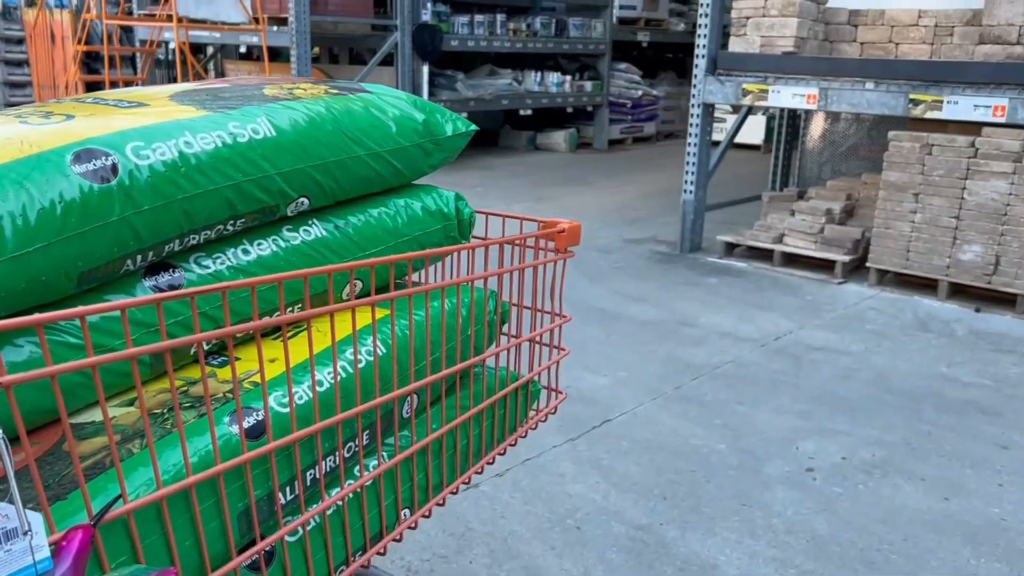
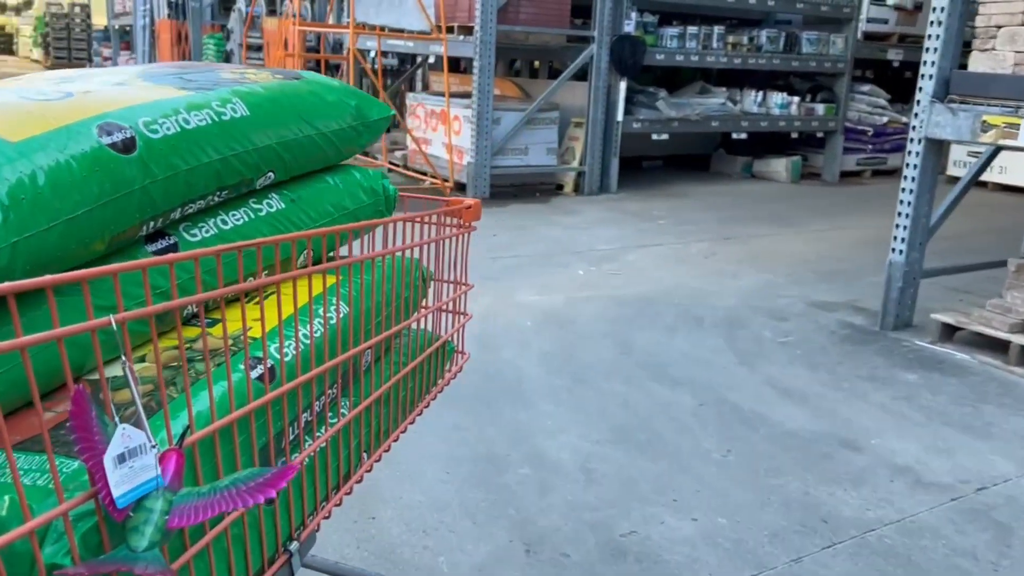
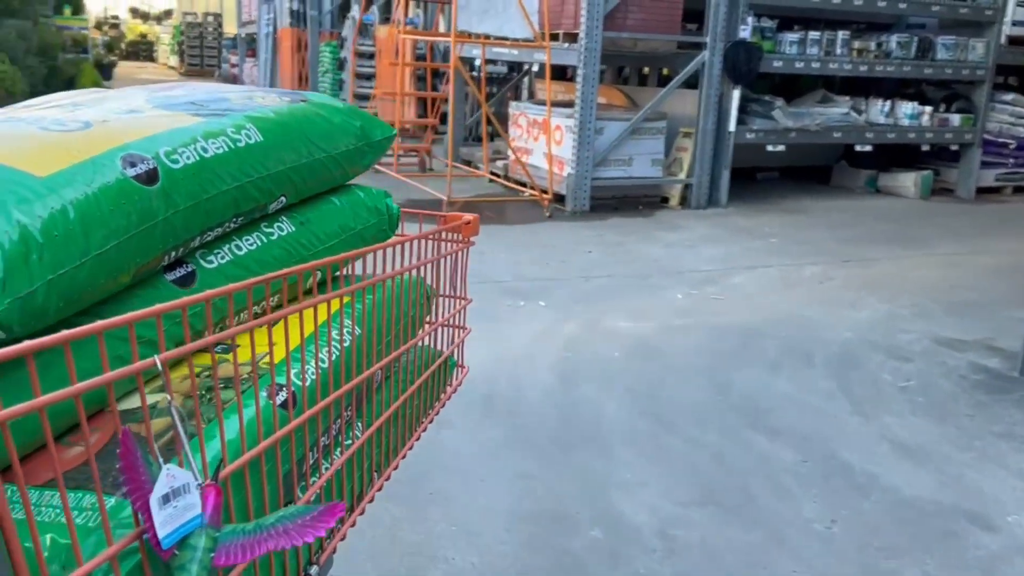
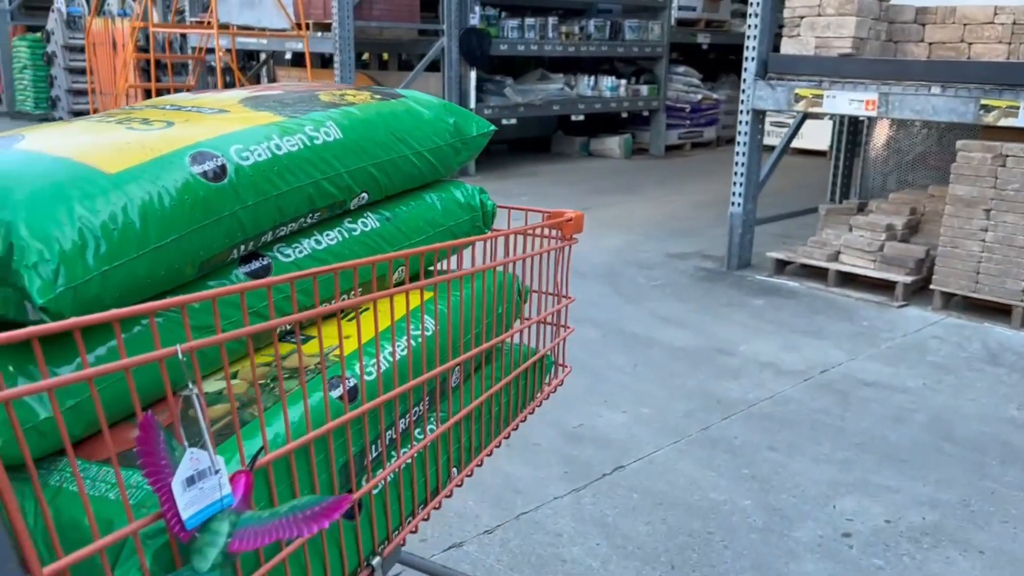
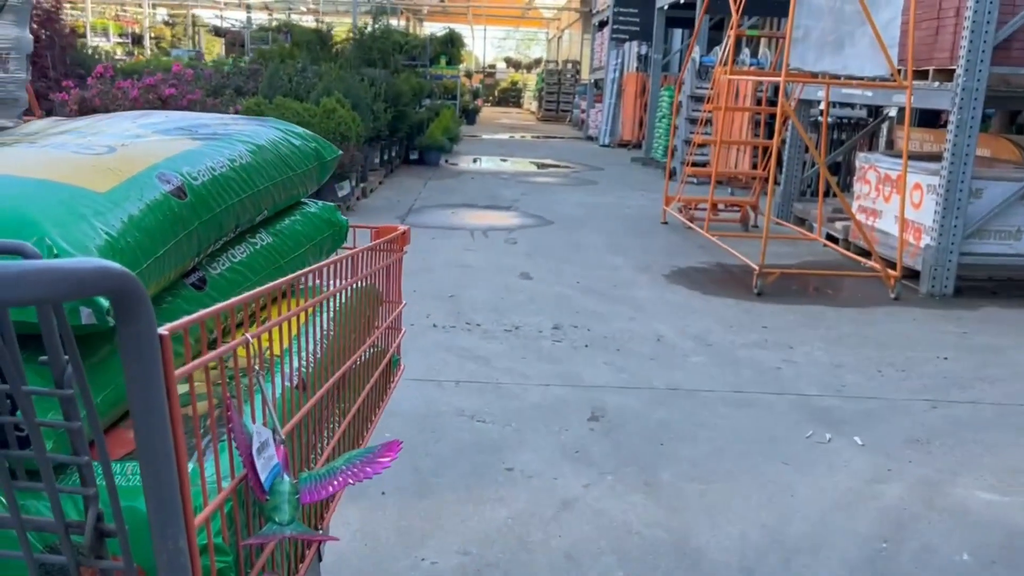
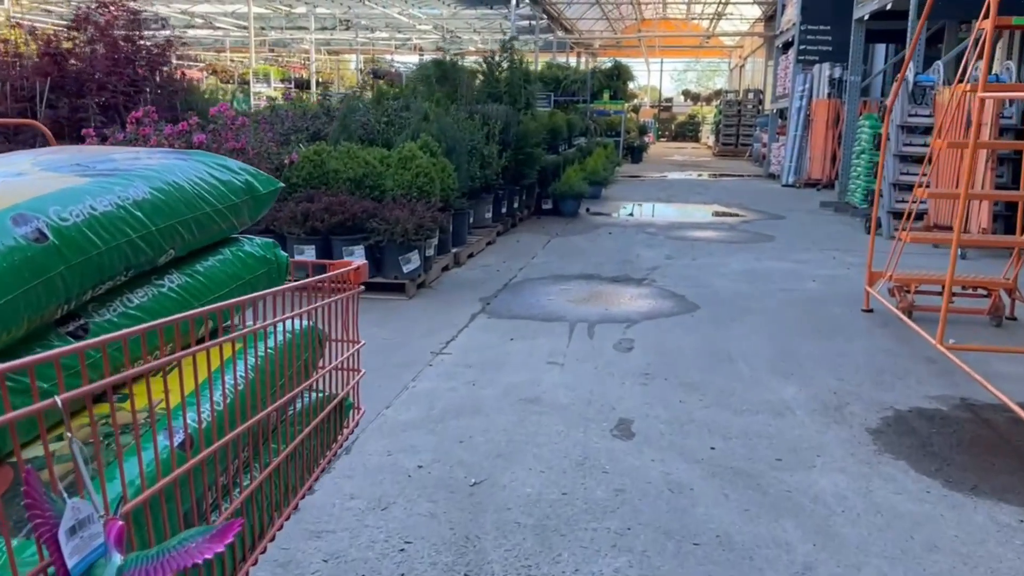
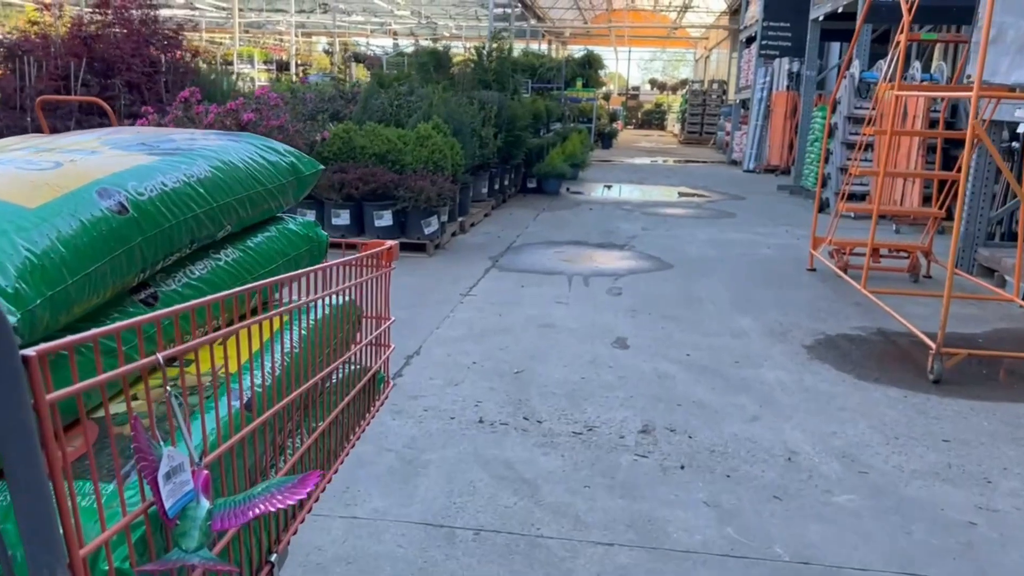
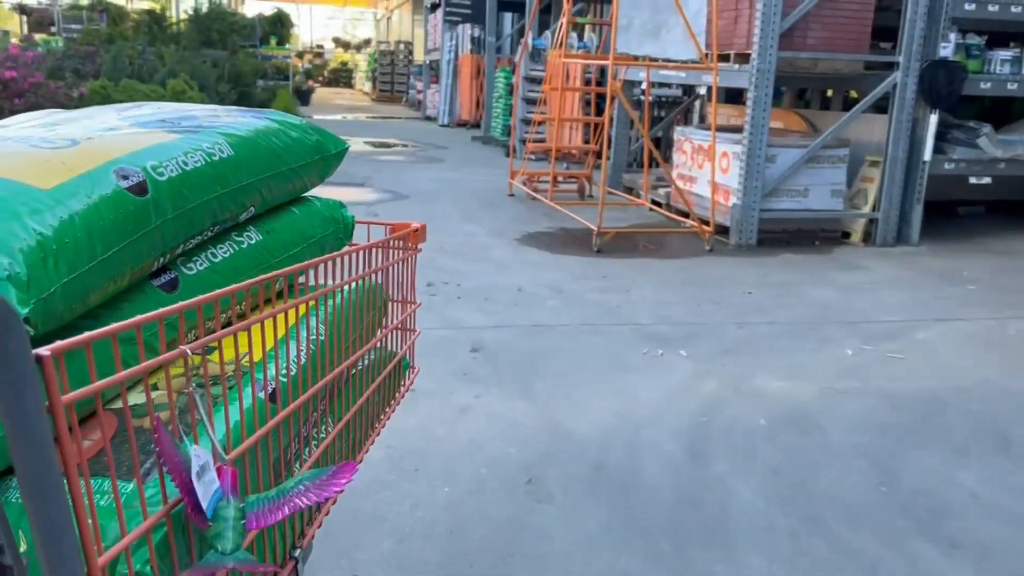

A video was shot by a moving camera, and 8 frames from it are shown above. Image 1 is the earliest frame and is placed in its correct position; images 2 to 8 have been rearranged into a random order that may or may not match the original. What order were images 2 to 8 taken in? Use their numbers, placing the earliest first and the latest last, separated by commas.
4, 2, 3, 8, 5, 7, 6
